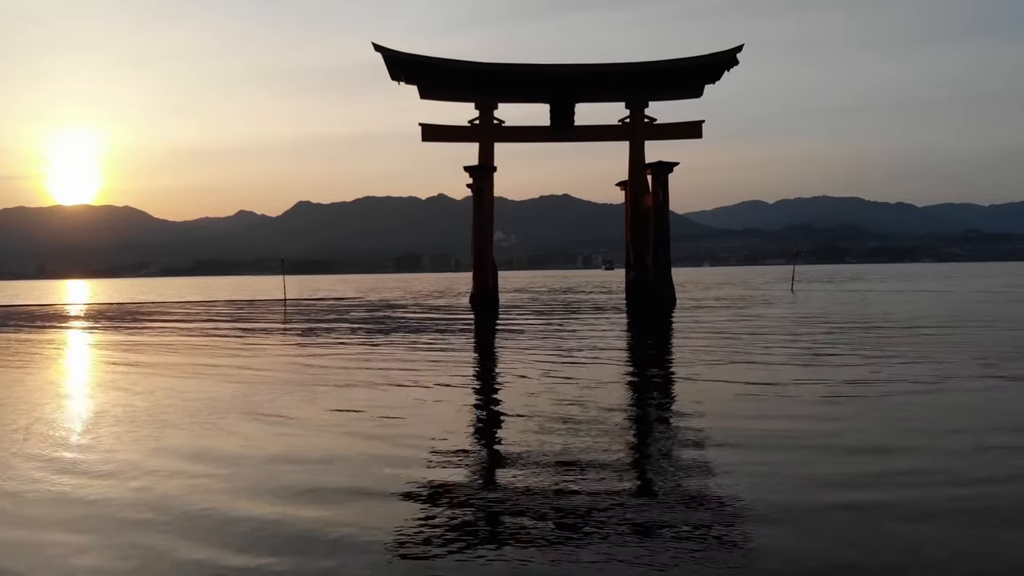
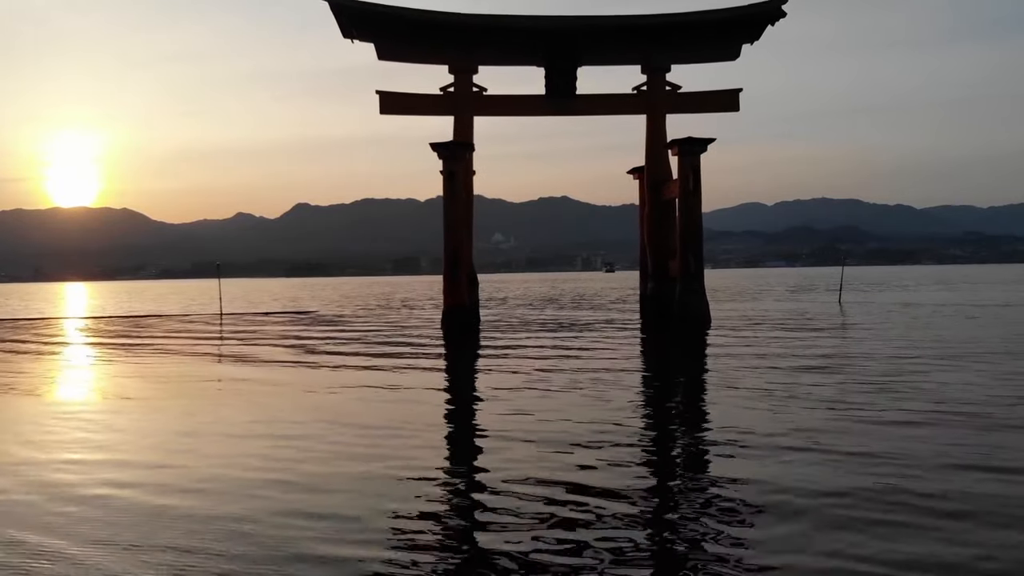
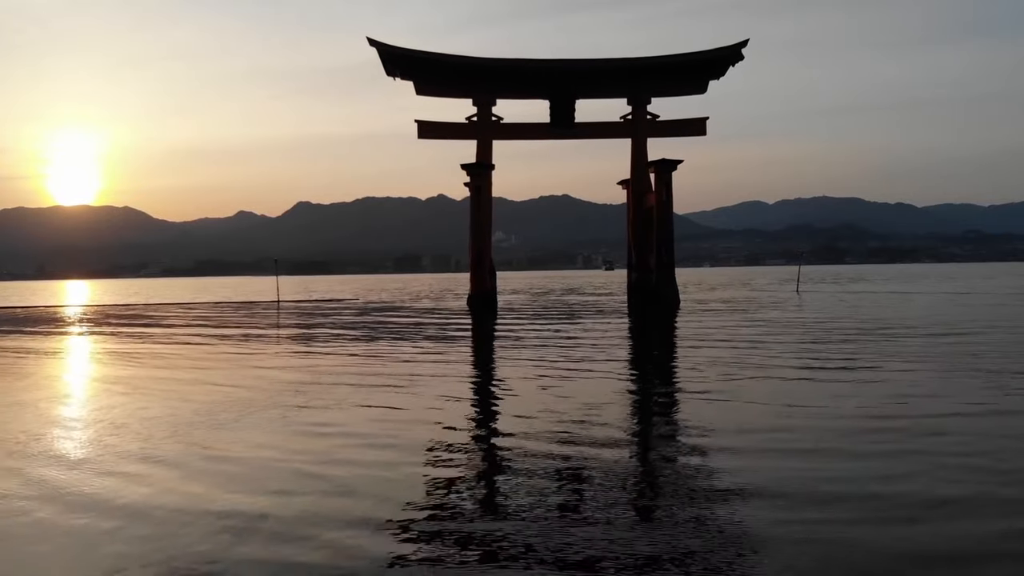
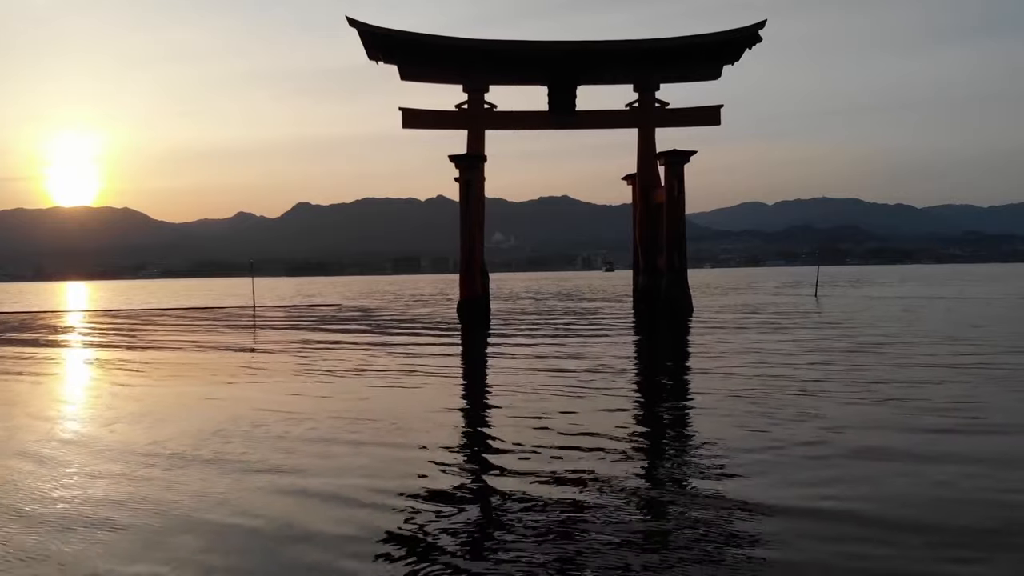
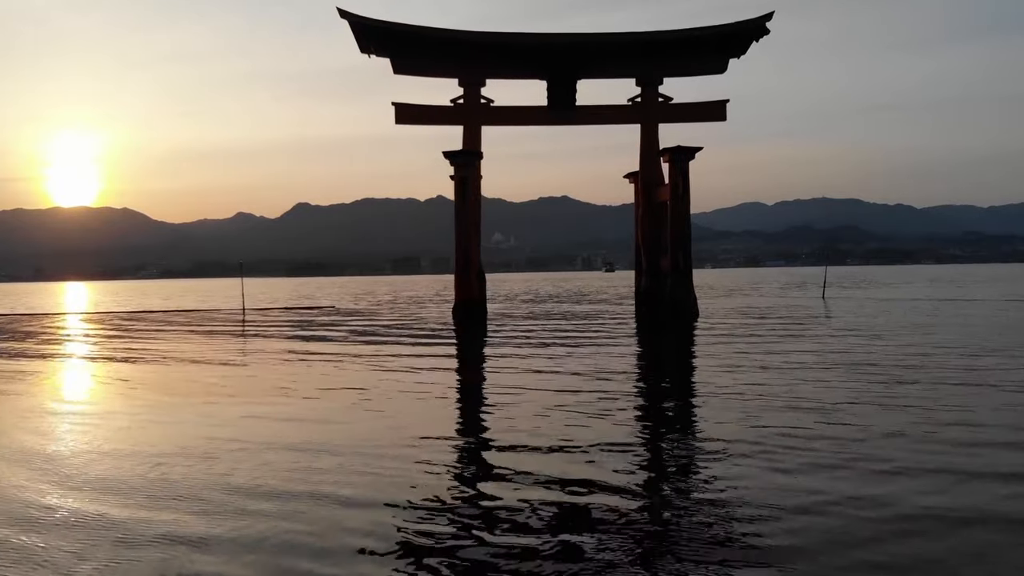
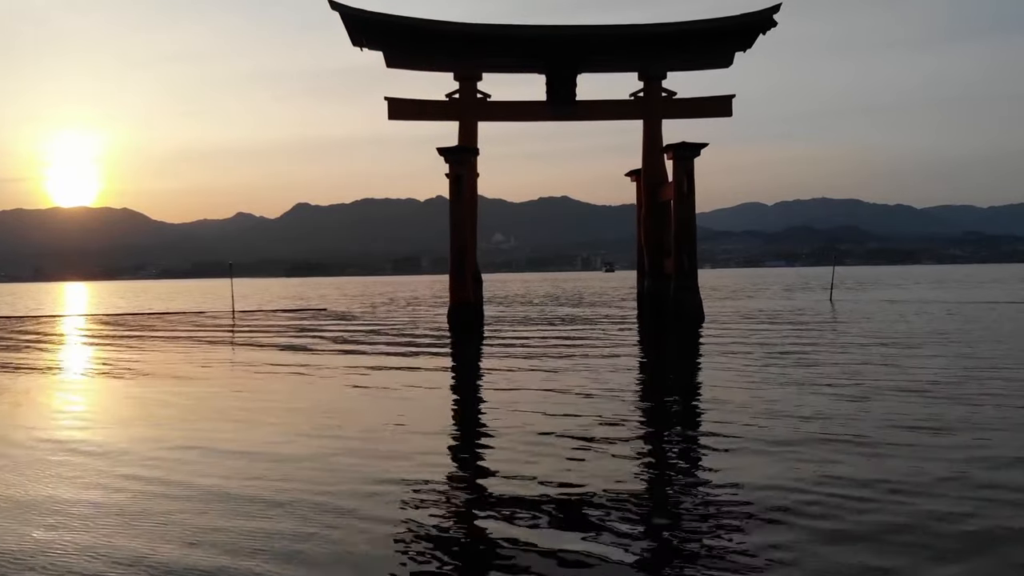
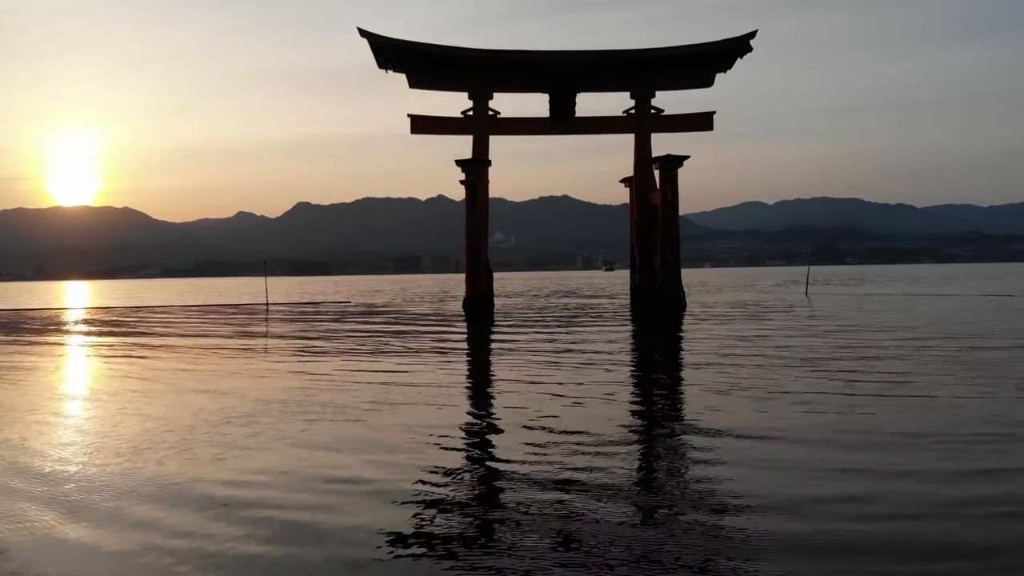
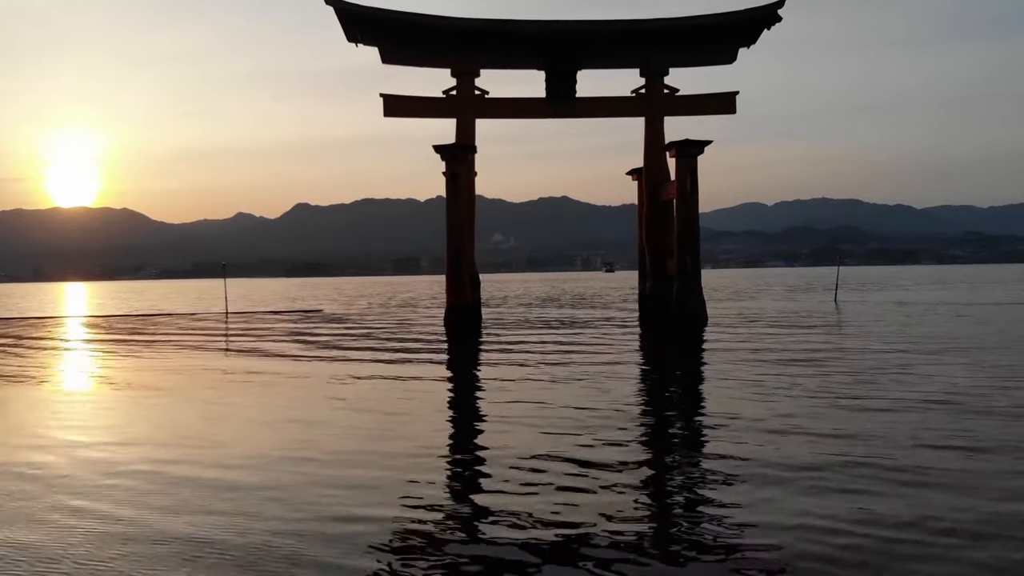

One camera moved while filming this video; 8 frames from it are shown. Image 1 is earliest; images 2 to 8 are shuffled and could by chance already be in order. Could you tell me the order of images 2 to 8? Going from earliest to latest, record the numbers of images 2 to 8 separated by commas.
3, 7, 4, 5, 6, 8, 2
